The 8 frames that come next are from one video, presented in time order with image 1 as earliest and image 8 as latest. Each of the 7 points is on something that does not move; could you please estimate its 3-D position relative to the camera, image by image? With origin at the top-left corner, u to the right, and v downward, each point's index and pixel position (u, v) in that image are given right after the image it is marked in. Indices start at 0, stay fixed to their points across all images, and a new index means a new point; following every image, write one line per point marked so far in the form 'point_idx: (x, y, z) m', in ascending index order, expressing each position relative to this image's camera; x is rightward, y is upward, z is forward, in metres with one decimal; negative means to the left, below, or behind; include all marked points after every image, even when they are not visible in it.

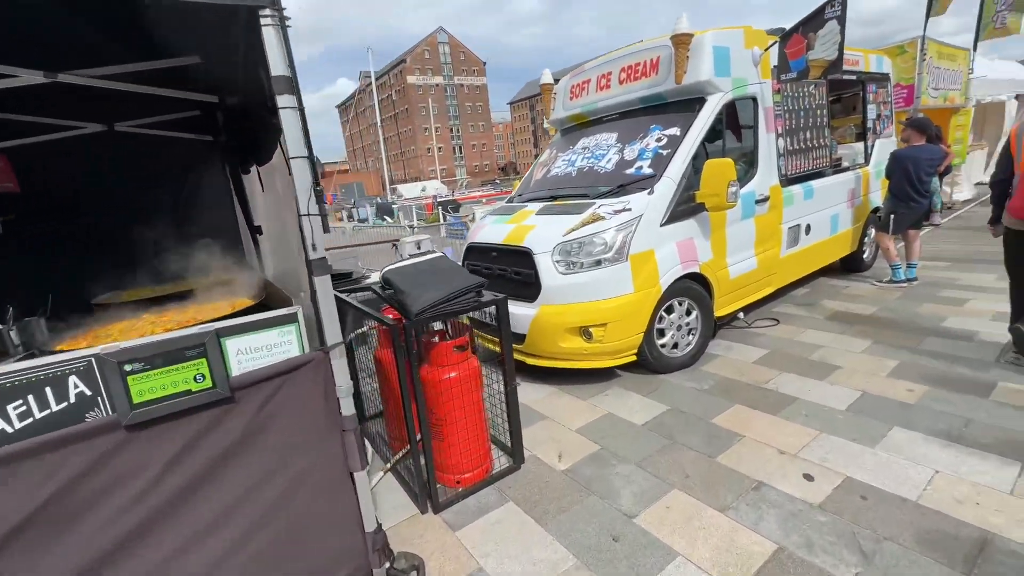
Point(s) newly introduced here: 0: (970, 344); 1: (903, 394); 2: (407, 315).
0: (+3.9, -0.5, +3.9) m
1: (+2.8, -0.8, +3.2) m
2: (-0.6, -0.2, +2.4) m
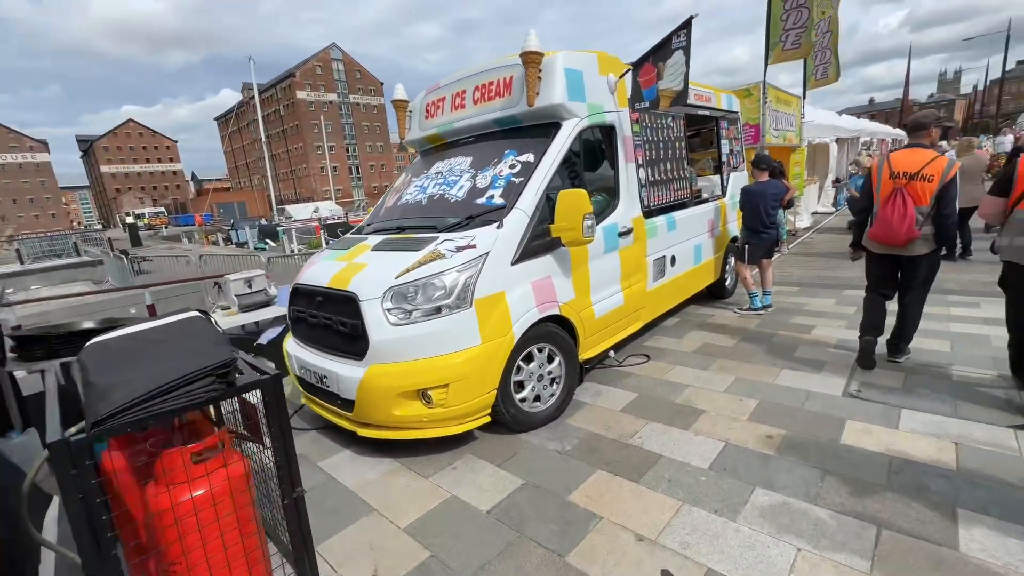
0: (+2.7, -0.8, +3.9) m
1: (+1.7, -1.0, +3.0) m
2: (-1.4, -0.5, +1.5) m
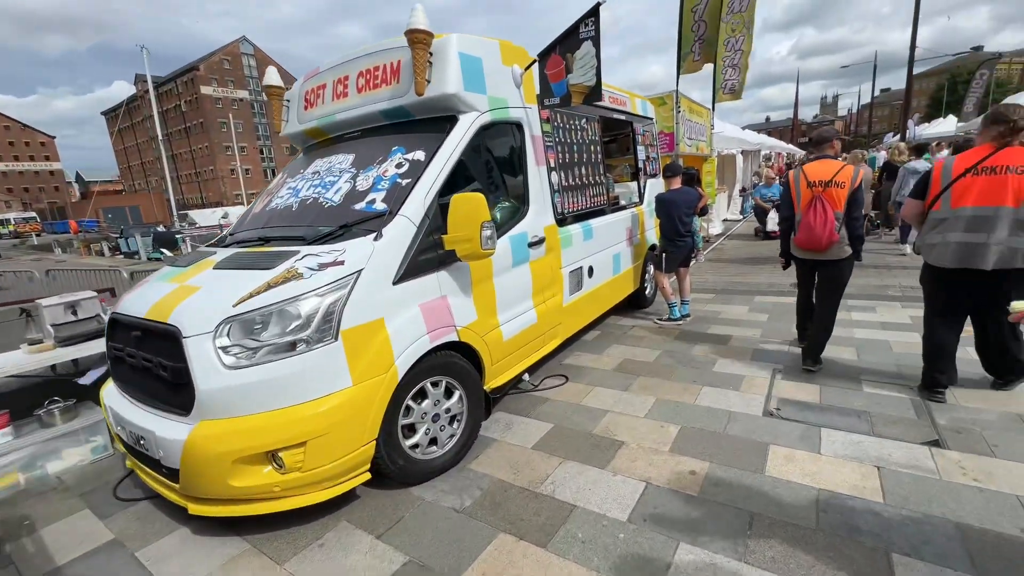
0: (+1.9, -0.9, +3.7) m
1: (+1.0, -1.1, +2.7) m
2: (-1.8, -0.6, +0.8) m
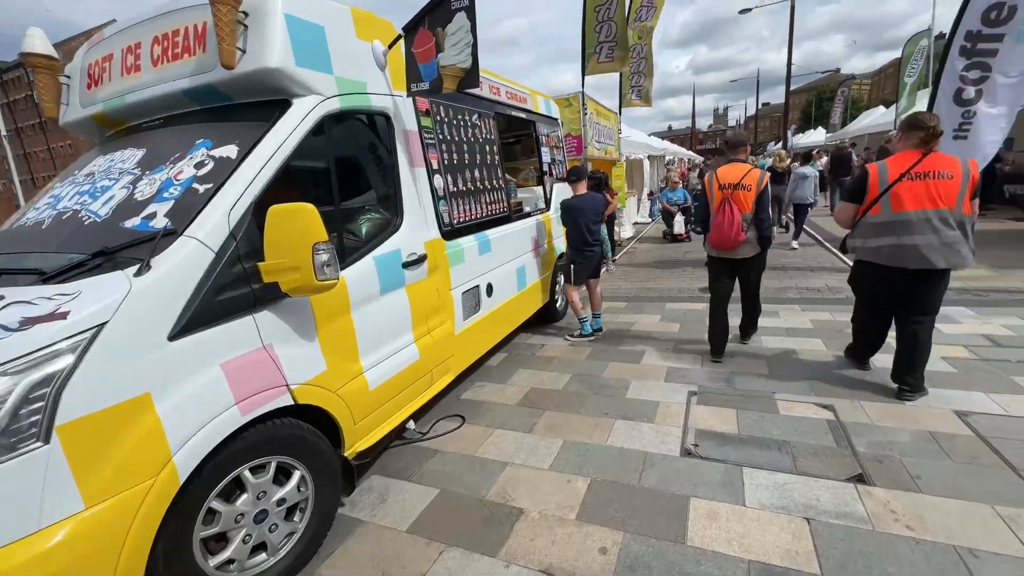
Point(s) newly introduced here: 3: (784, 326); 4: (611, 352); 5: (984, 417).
0: (+1.0, -1.0, +3.3) m
1: (+0.4, -1.3, +2.1) m
2: (-2.1, -0.9, -0.2) m
3: (+3.2, -0.5, +5.3) m
4: (+1.1, -0.7, +4.8) m
5: (+3.2, -0.9, +3.0) m
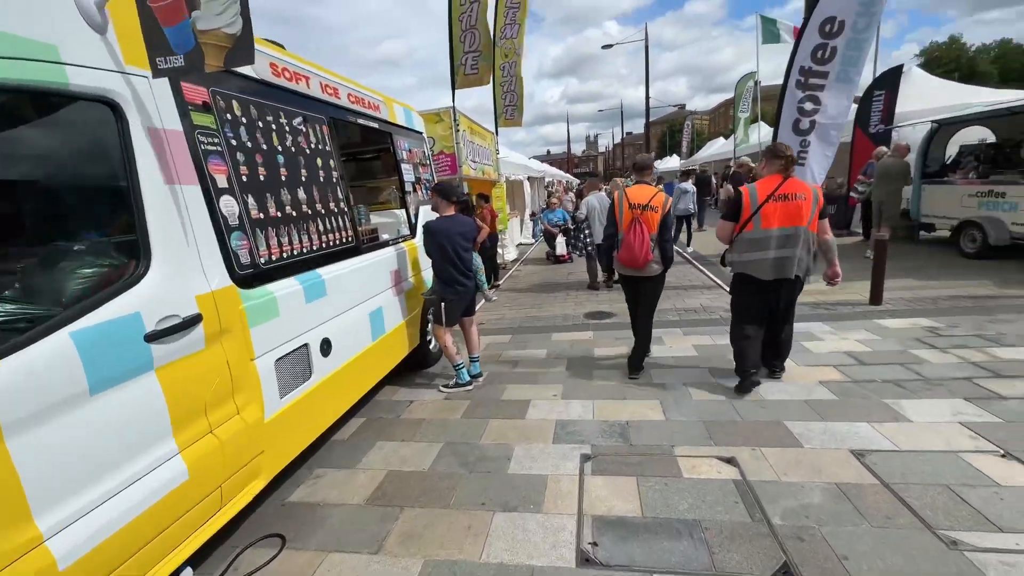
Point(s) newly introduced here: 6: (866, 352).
0: (+0.2, -1.3, +2.5) m
1: (-0.2, -1.6, +1.2) m
2: (-2.1, -1.1, -1.6) m
3: (+1.8, -0.7, +5.1) m
4: (-0.2, -1.1, +4.1) m
5: (+2.3, -1.1, +2.8) m
6: (+3.6, -0.7, +4.6) m
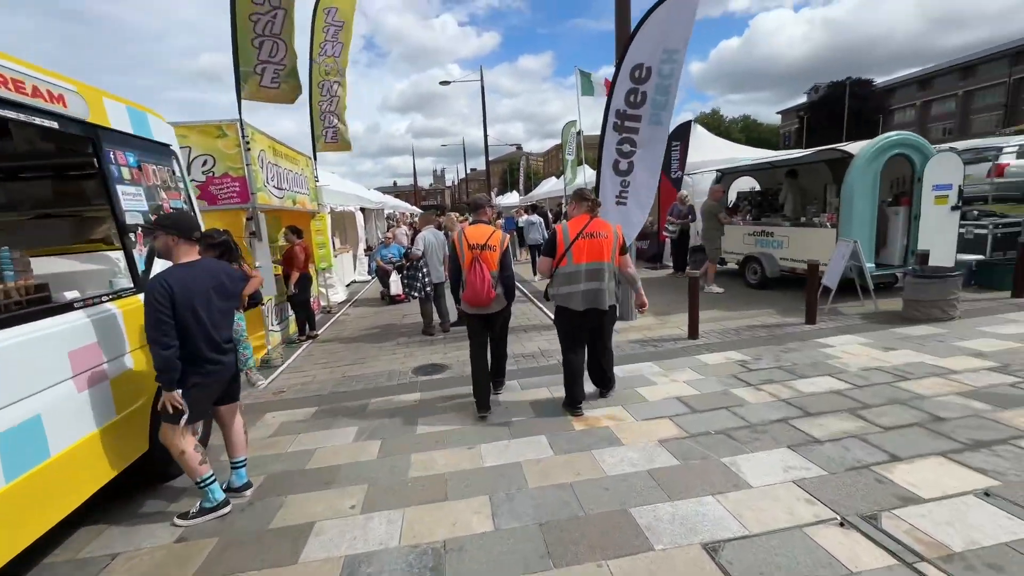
0: (-0.8, -1.6, +1.4) m
1: (-0.7, -1.8, +0.1) m
2: (-1.6, -1.2, -3.2) m
3: (-0.1, -1.3, +4.3) m
4: (-1.6, -1.5, +2.7) m
5: (+1.2, -1.4, +2.4) m
6: (+1.8, -1.1, +4.5) m
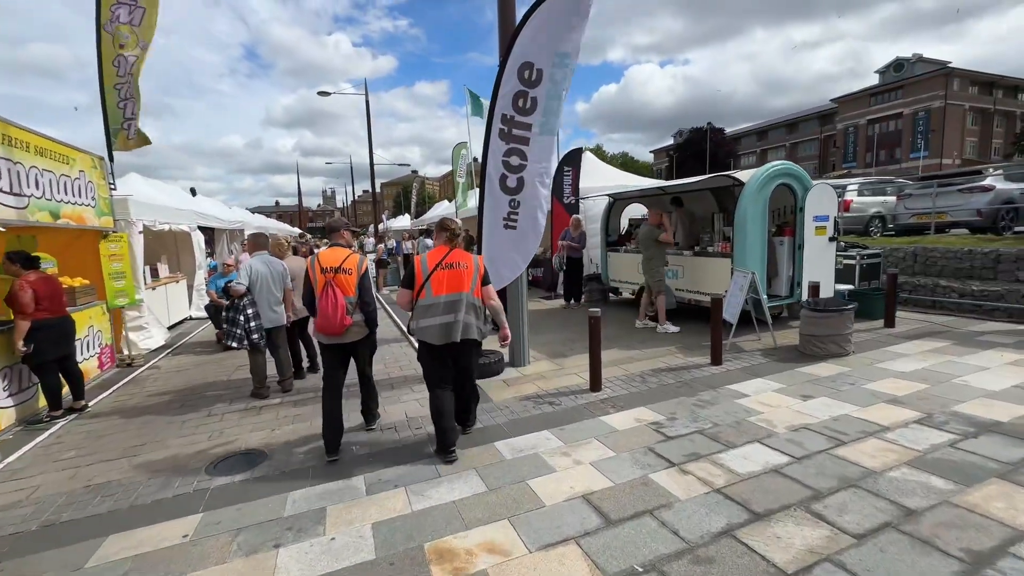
0: (-1.1, -1.9, -0.3) m
1: (-0.7, -2.0, -1.6) m
2: (-0.9, -1.2, -5.0) m
3: (-1.1, -1.6, +2.7) m
4: (-2.2, -1.9, +0.8) m
5: (+0.5, -1.7, +1.0) m
6: (+0.7, -1.5, +3.2) m
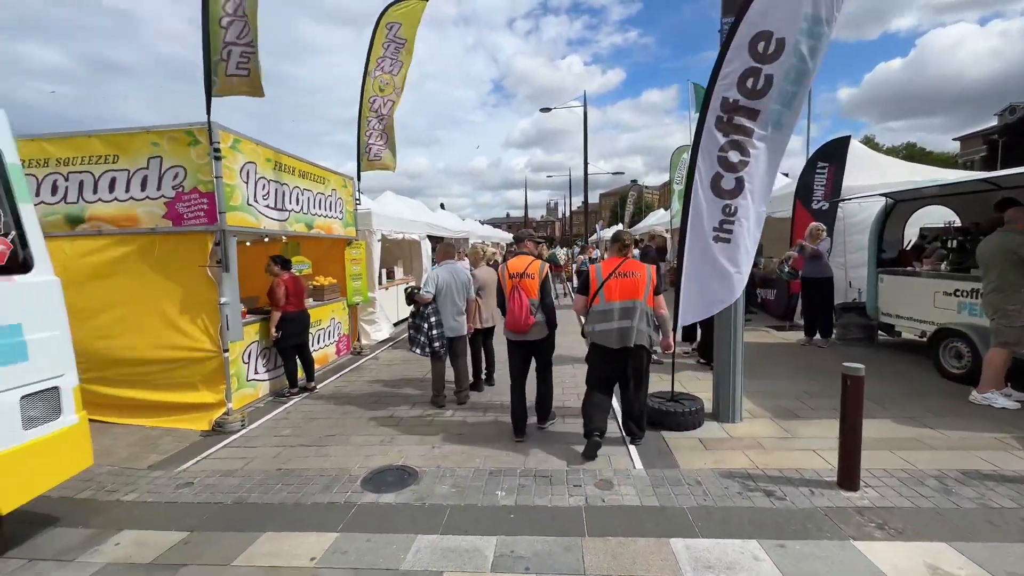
0: (-1.9, -1.9, -0.6) m
1: (-2.1, -2.0, -1.9) m
2: (-3.7, -1.1, -4.9) m
3: (-0.5, -1.8, +2.1) m
4: (-2.3, -1.9, +0.9) m
5: (+0.2, -1.8, -0.1) m
6: (+1.4, -1.7, +1.8) m
